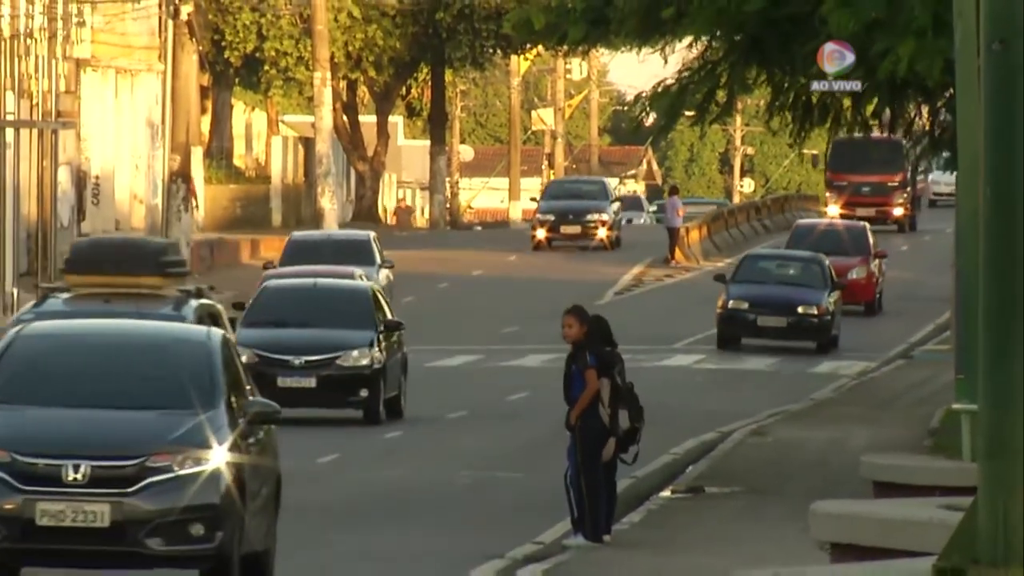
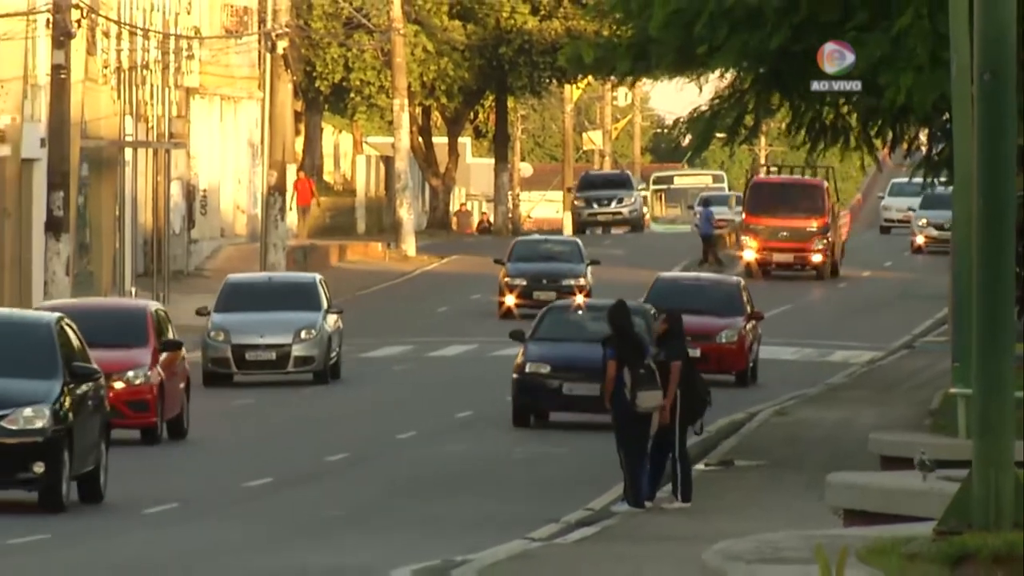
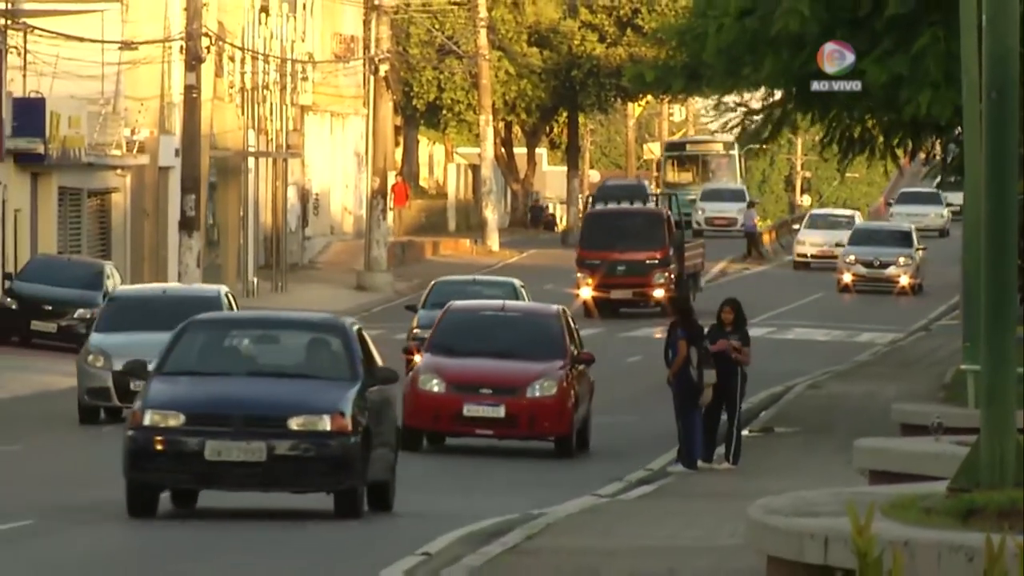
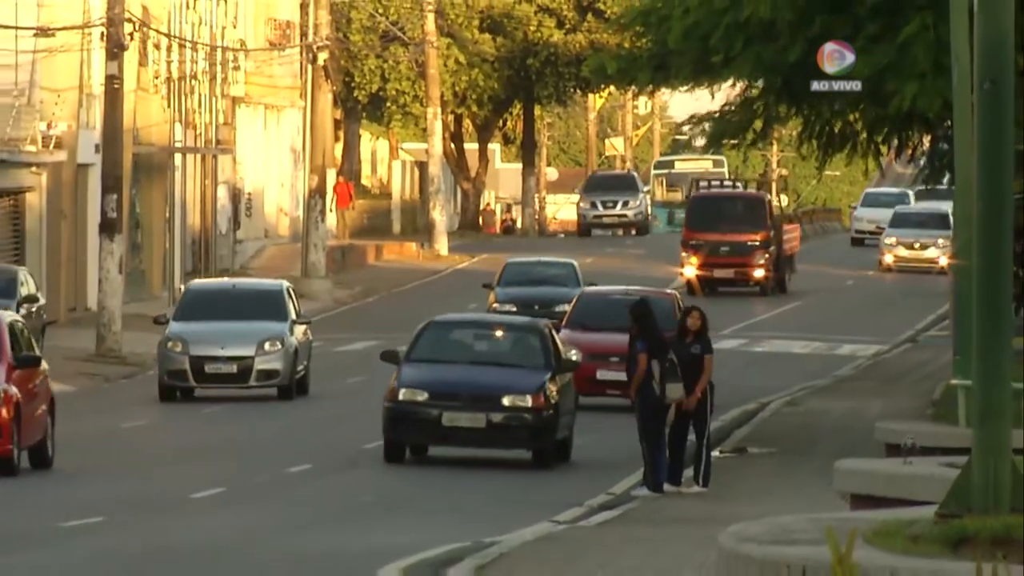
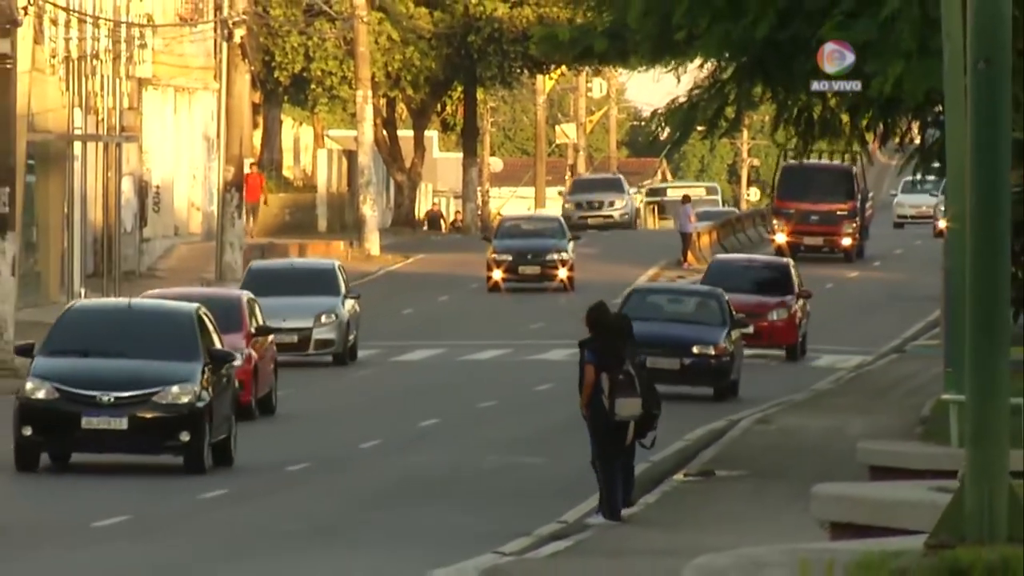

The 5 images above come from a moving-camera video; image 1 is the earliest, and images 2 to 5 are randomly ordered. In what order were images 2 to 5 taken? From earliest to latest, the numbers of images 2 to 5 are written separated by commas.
5, 2, 4, 3
